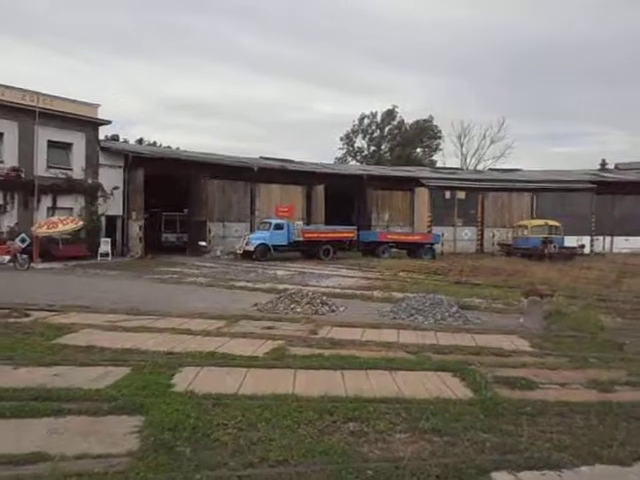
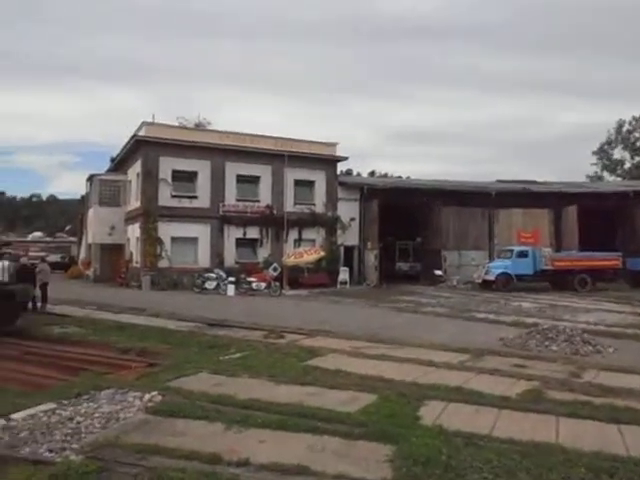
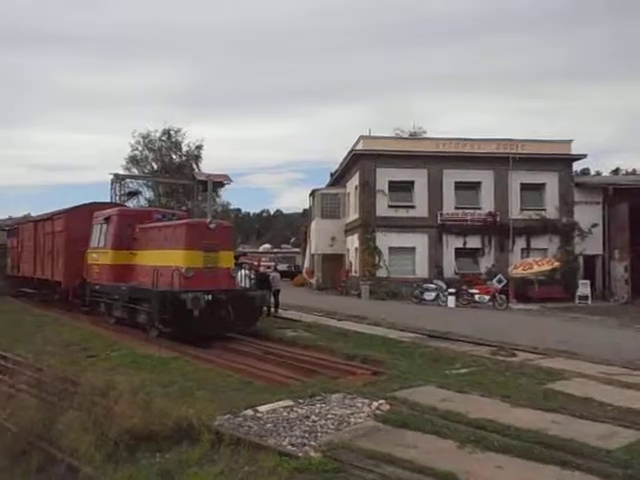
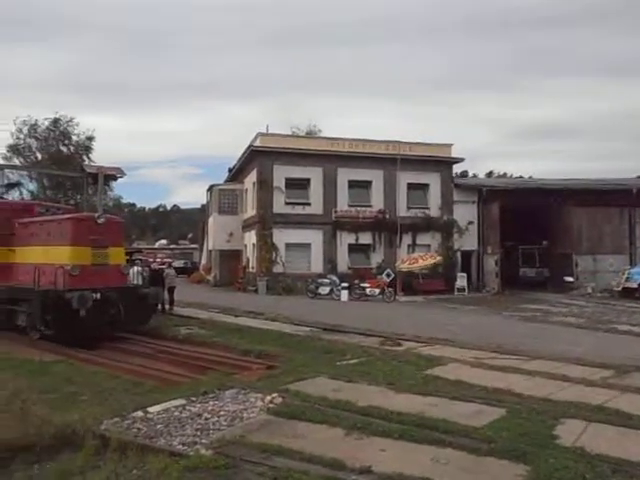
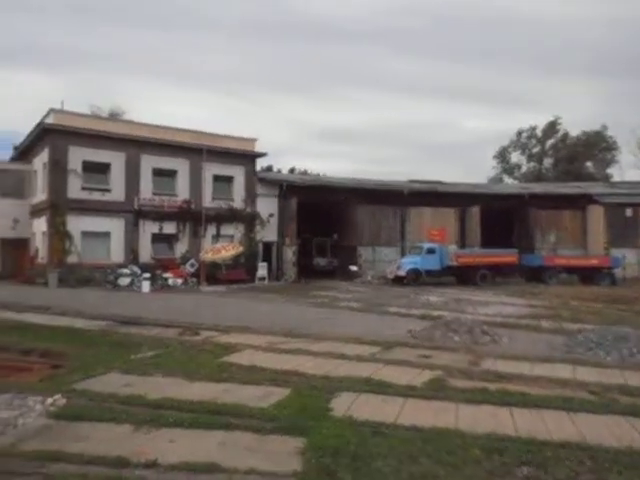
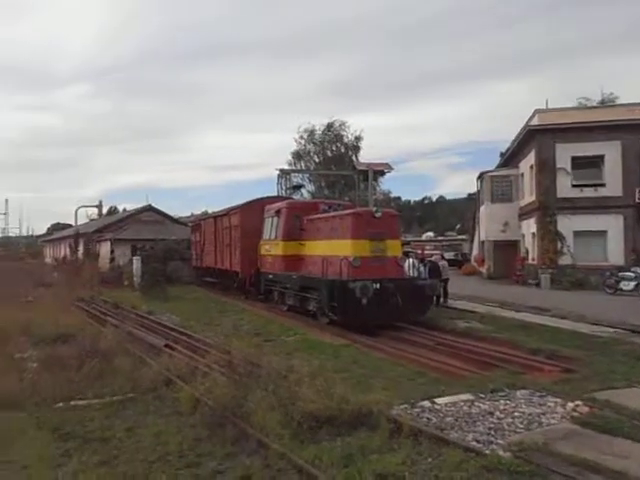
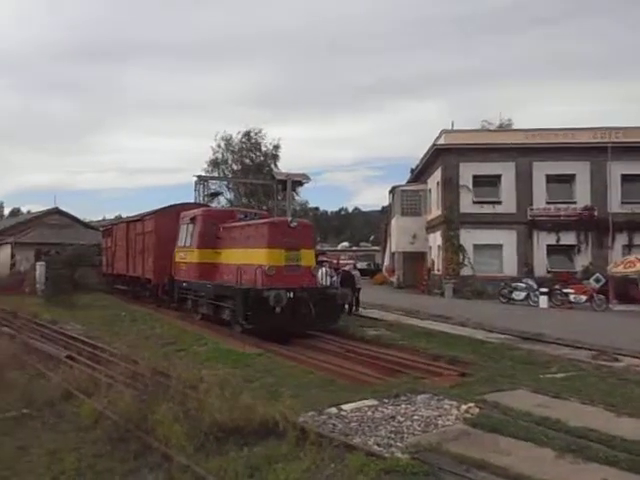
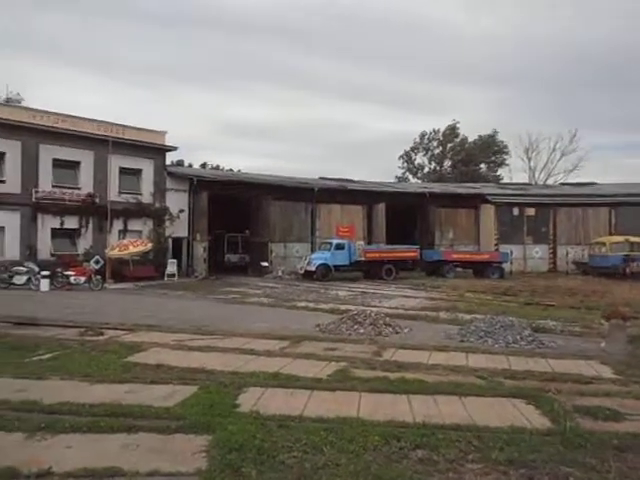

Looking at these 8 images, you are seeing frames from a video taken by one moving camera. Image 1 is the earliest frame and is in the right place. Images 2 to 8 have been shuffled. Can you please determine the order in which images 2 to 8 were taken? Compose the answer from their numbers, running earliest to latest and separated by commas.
8, 5, 2, 4, 3, 7, 6
